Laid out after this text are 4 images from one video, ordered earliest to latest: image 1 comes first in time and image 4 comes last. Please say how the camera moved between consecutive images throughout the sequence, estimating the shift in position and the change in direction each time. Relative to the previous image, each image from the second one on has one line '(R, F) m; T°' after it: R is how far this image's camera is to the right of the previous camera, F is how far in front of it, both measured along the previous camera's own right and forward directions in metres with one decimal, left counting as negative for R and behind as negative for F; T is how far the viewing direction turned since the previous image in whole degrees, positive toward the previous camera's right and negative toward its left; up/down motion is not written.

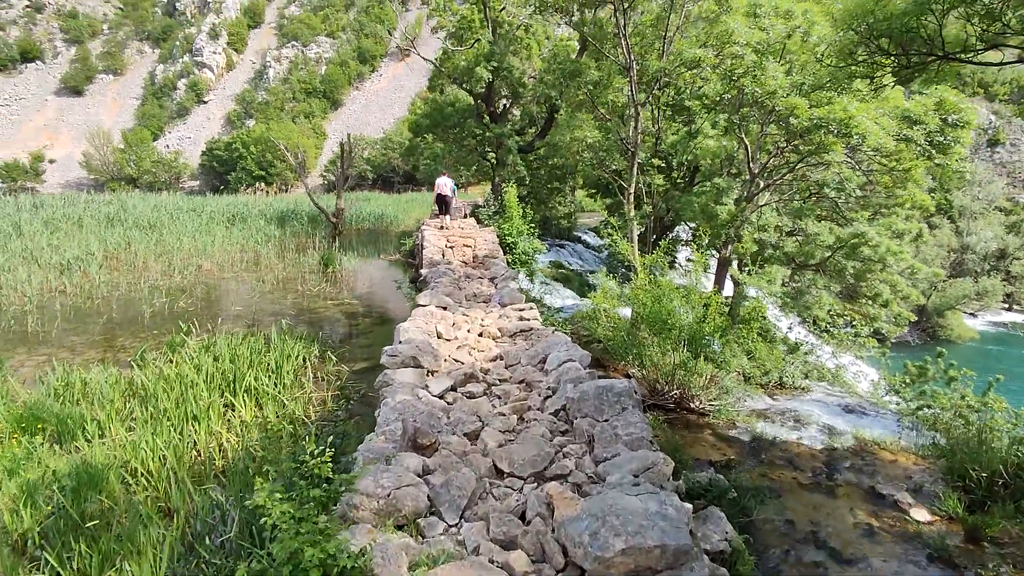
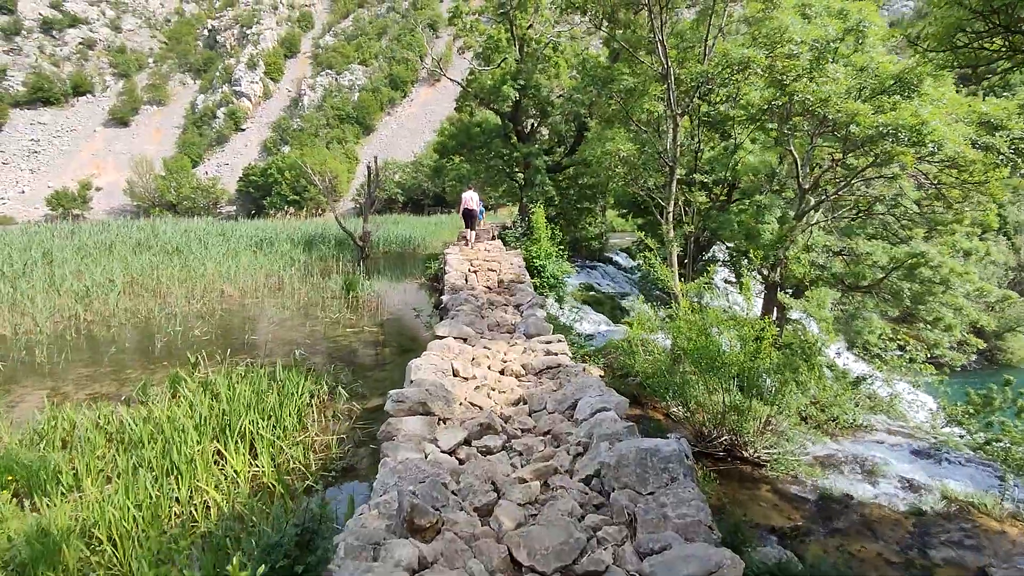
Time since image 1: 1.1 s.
(0.0, +0.5) m; -3°
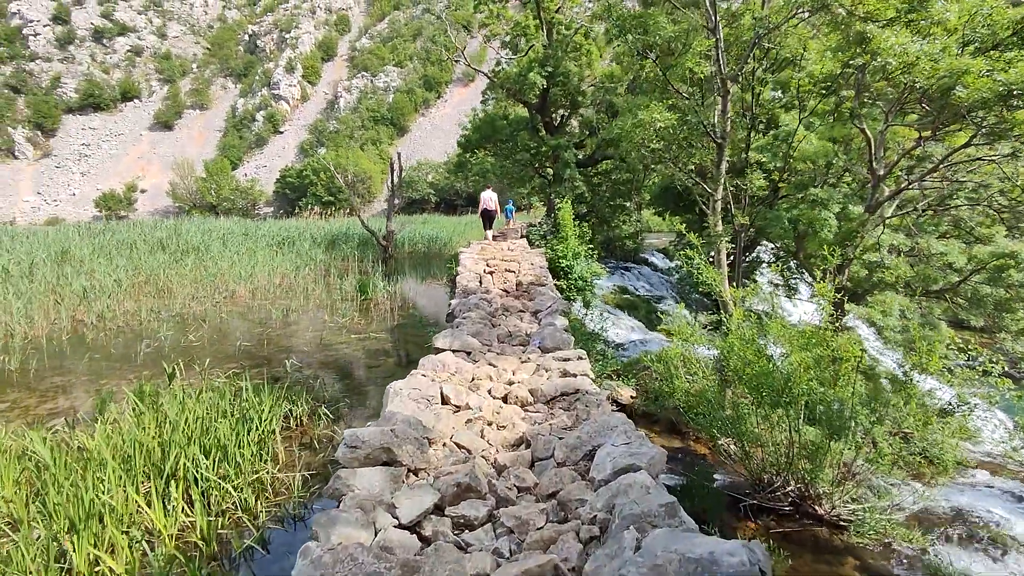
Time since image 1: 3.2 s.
(+0.2, +0.8) m; -3°
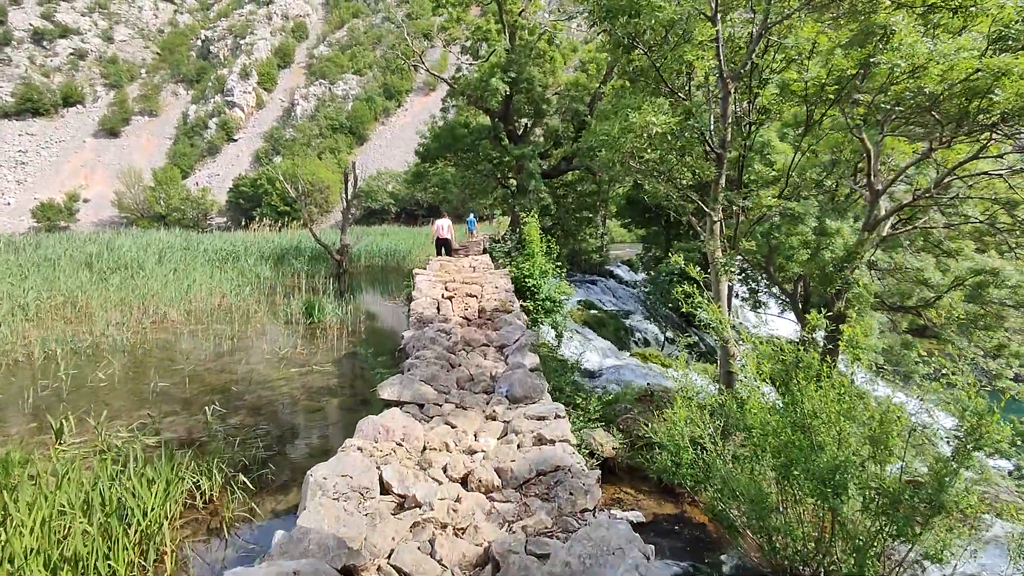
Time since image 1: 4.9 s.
(0.0, +0.7) m; +4°
